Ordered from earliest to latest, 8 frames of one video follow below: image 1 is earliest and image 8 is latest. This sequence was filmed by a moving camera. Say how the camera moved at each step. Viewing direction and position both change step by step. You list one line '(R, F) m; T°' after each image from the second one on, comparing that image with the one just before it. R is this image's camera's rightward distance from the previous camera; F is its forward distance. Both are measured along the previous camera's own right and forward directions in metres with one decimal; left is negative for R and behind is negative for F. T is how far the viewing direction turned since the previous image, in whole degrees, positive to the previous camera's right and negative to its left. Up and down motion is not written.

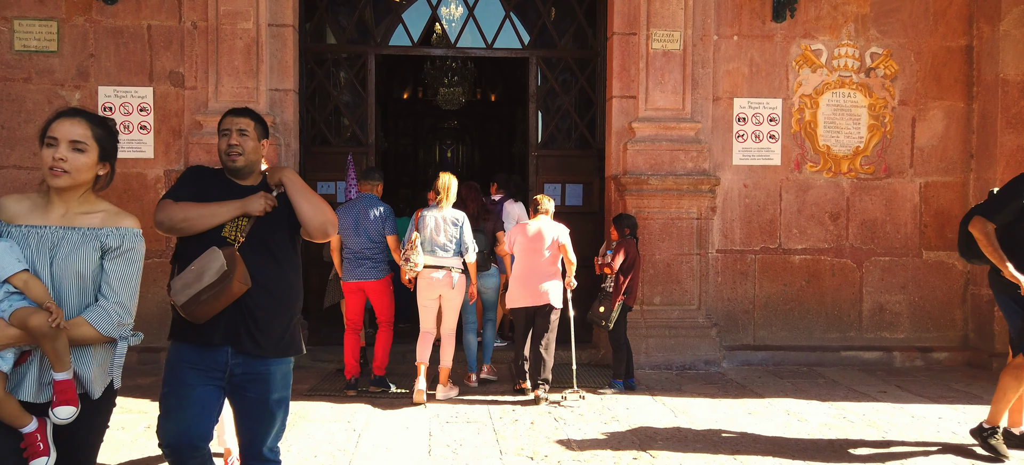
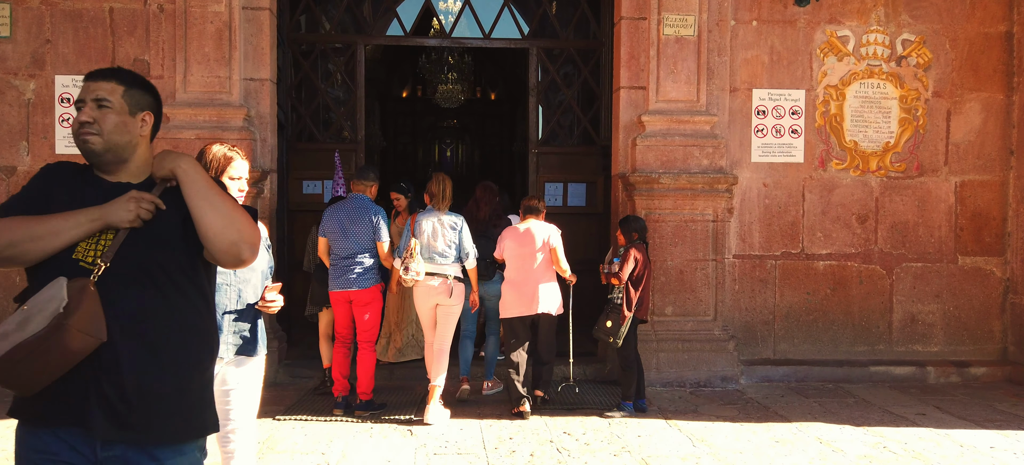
(0.0, +0.6) m; 0°
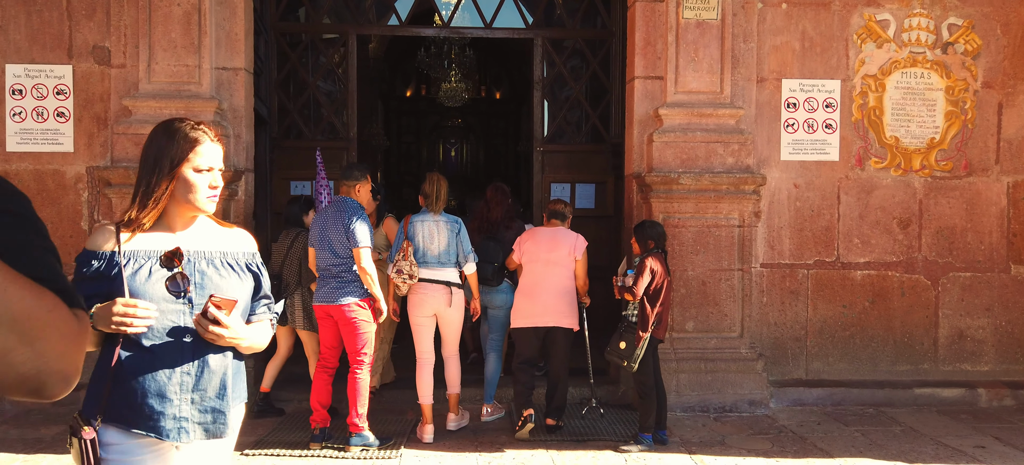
(0.0, +0.6) m; 0°
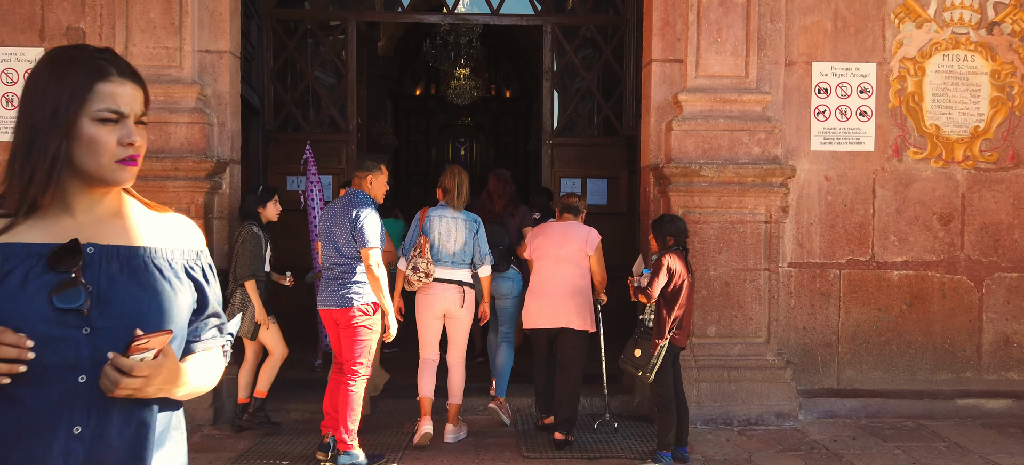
(0.0, +0.4) m; -1°
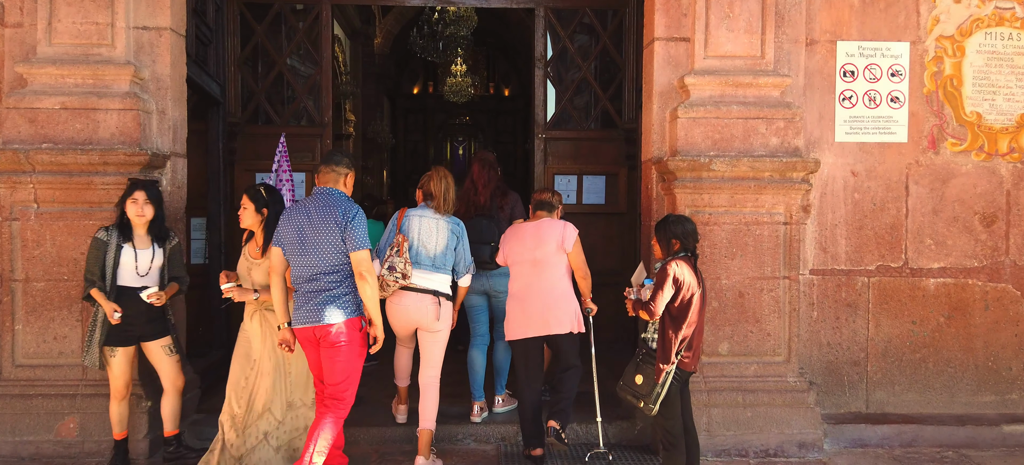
(+0.1, +0.6) m; 0°
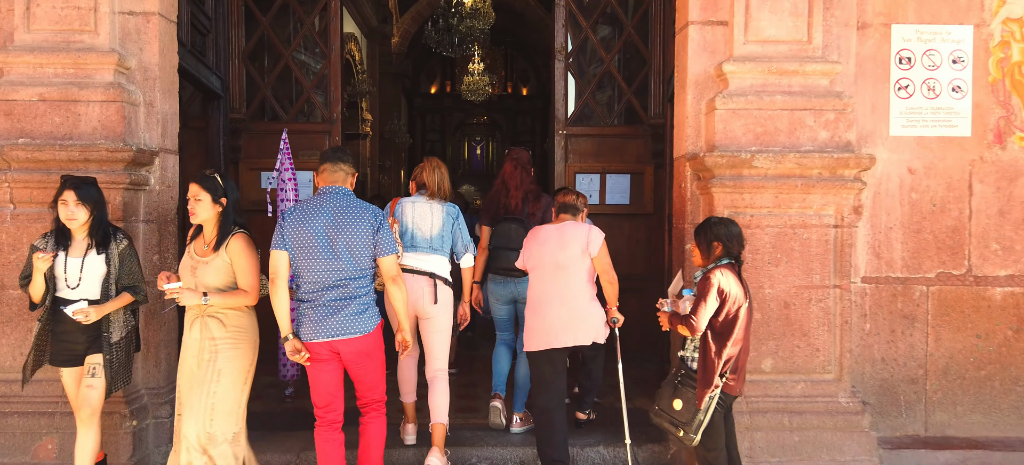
(0.0, +0.4) m; -1°
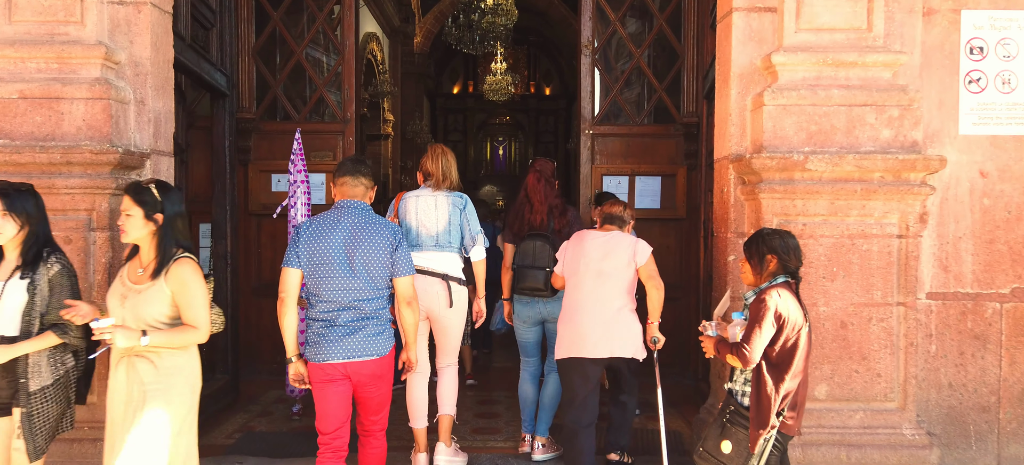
(0.0, +0.4) m; -2°
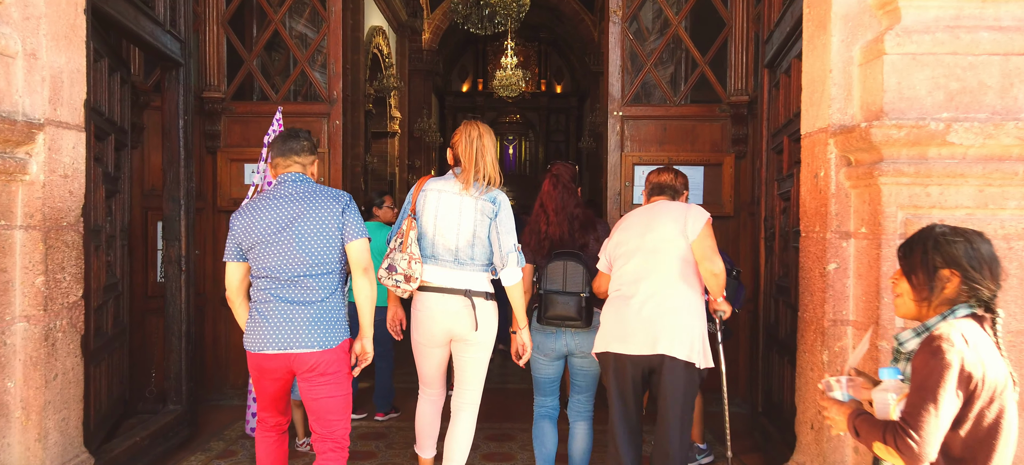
(0.0, +1.0) m; -1°
